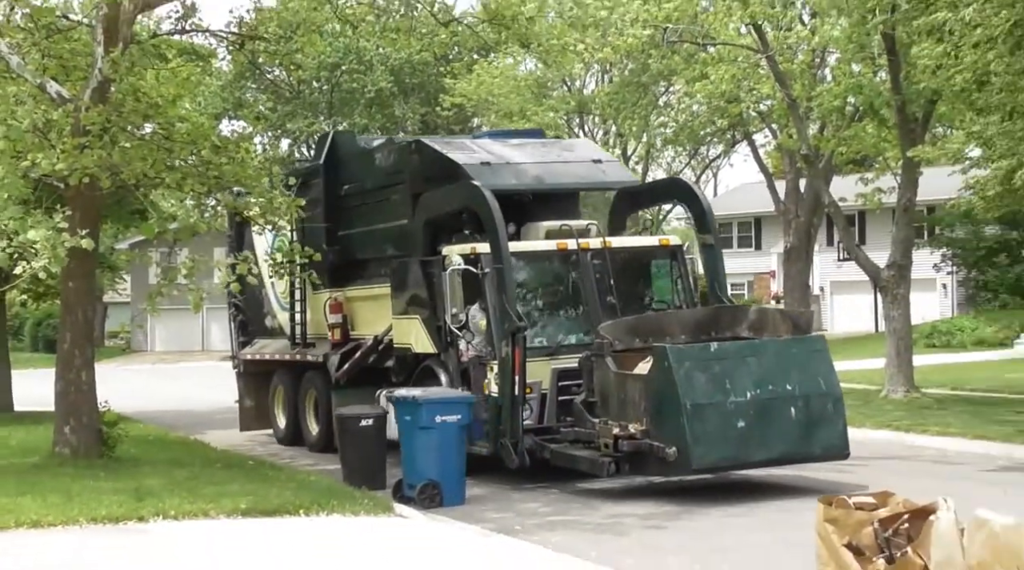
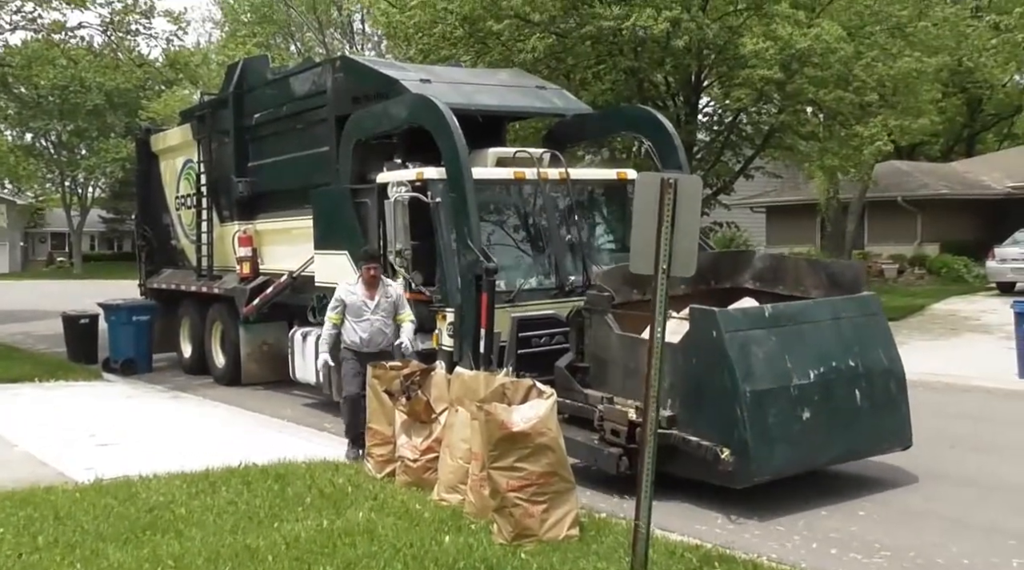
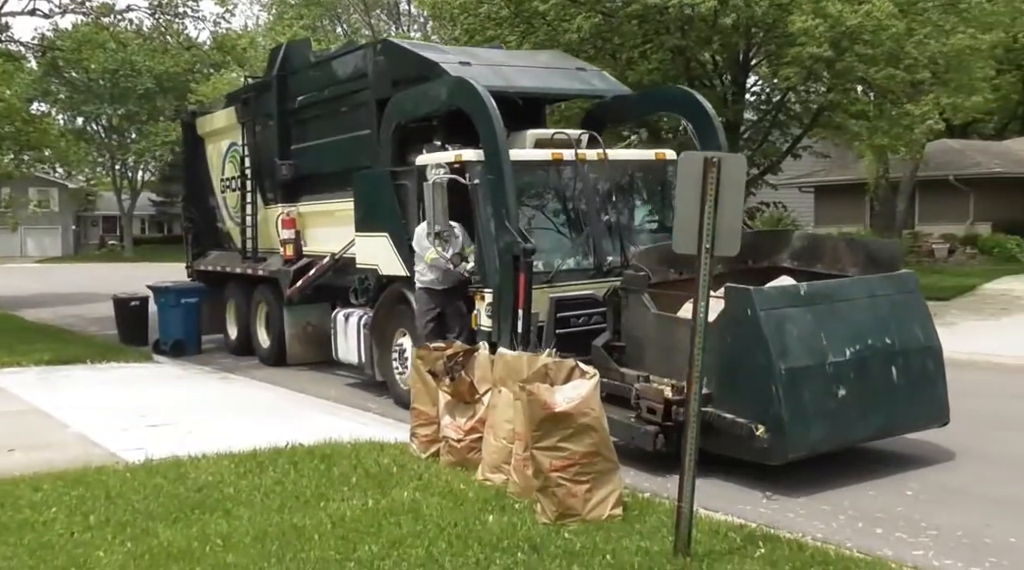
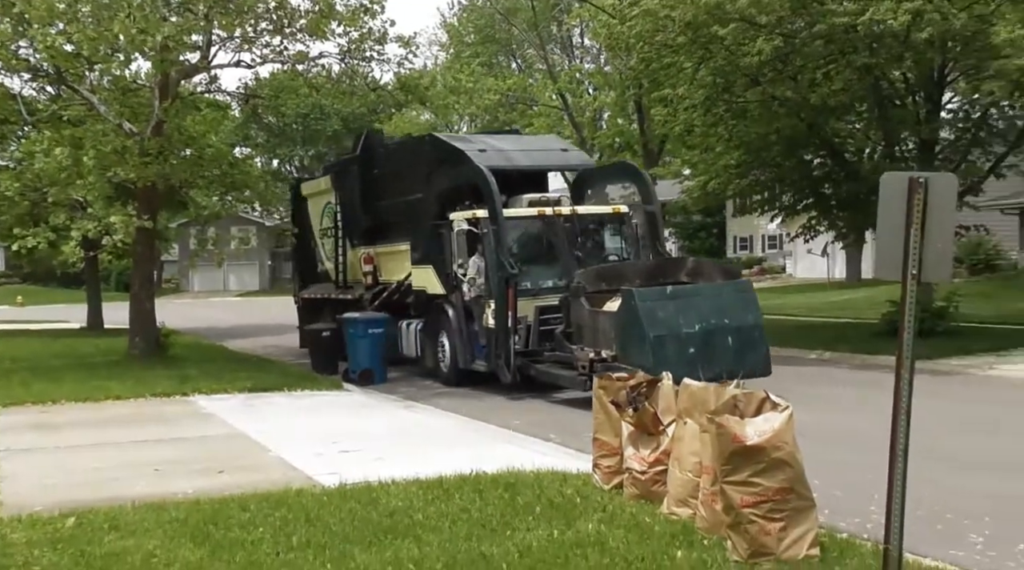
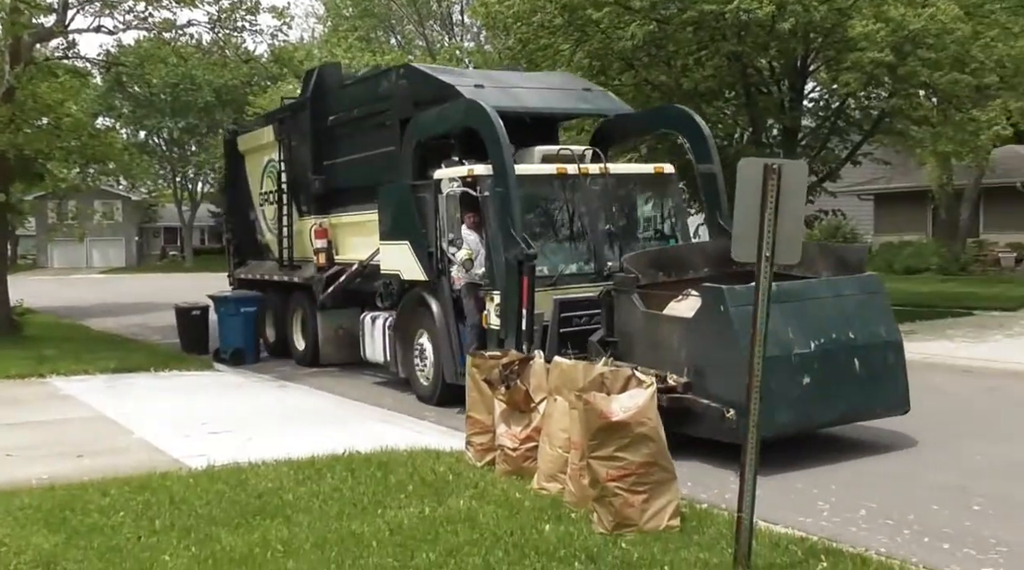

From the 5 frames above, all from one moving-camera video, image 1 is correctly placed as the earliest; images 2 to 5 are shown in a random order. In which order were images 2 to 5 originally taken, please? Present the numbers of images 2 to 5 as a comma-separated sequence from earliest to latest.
4, 5, 3, 2
